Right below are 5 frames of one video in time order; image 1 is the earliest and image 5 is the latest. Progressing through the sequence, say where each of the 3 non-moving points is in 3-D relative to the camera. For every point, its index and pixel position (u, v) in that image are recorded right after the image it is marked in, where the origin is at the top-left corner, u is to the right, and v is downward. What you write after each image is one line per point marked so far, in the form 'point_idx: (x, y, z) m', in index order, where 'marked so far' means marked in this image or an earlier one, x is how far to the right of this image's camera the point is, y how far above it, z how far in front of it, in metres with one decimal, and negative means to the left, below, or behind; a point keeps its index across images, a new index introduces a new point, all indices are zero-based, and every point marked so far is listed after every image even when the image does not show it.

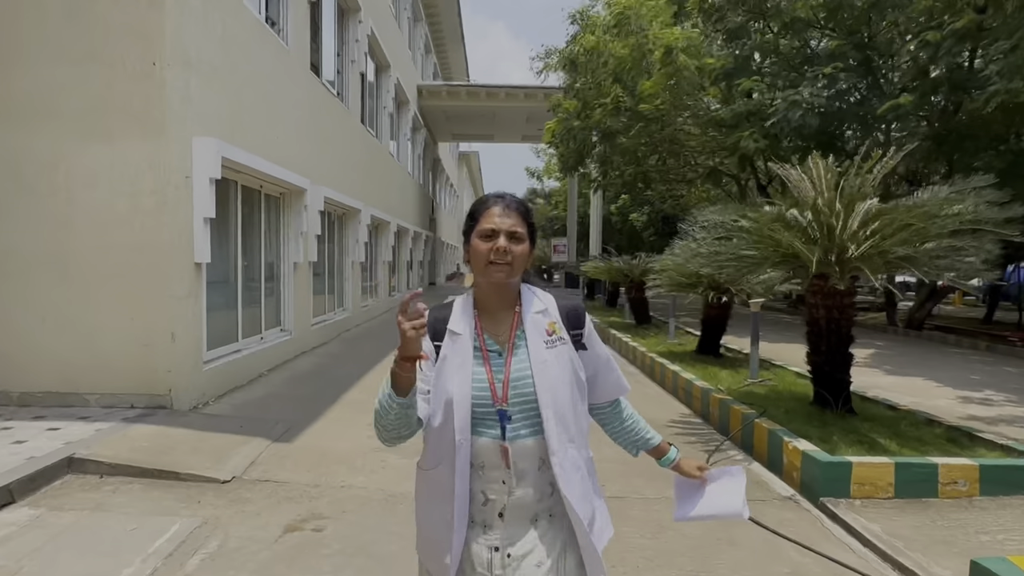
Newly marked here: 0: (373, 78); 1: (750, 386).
0: (-3.2, +4.7, +14.4) m
1: (+2.6, -1.1, +7.0) m
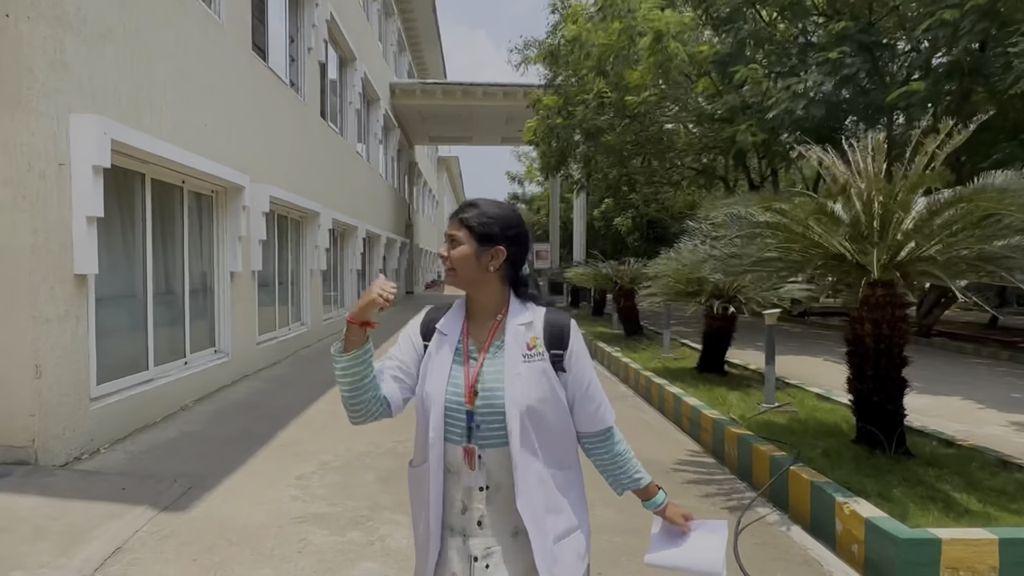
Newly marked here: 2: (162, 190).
0: (-3.7, +4.5, +13.2) m
1: (+2.3, -1.2, +5.9) m
2: (-3.4, +0.9, +6.1) m
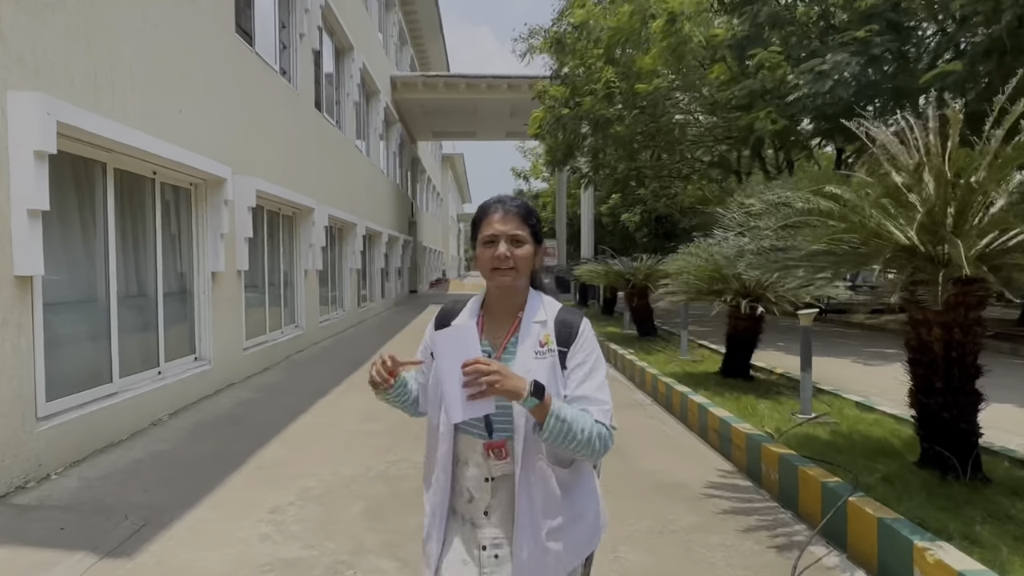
0: (-3.6, +4.5, +12.6) m
1: (+2.4, -1.1, +5.3) m
2: (-3.3, +0.9, +5.5) m
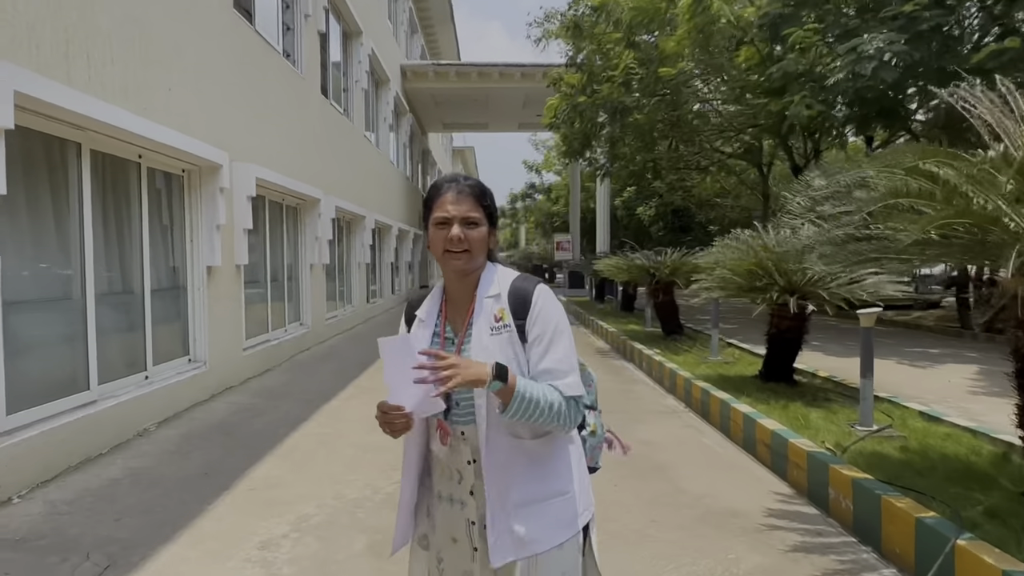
0: (-3.3, +4.6, +12.0) m
1: (+2.6, -1.1, +4.7) m
2: (-3.2, +1.0, +5.0) m
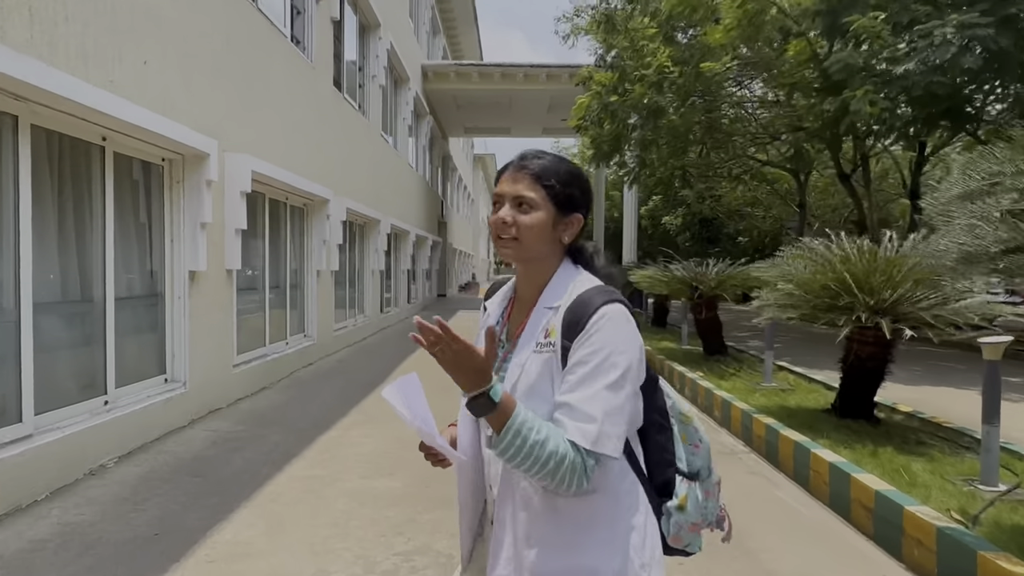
0: (-2.8, +4.4, +11.2) m
1: (+2.8, -1.2, +3.6) m
2: (-2.9, +0.9, +4.2) m
